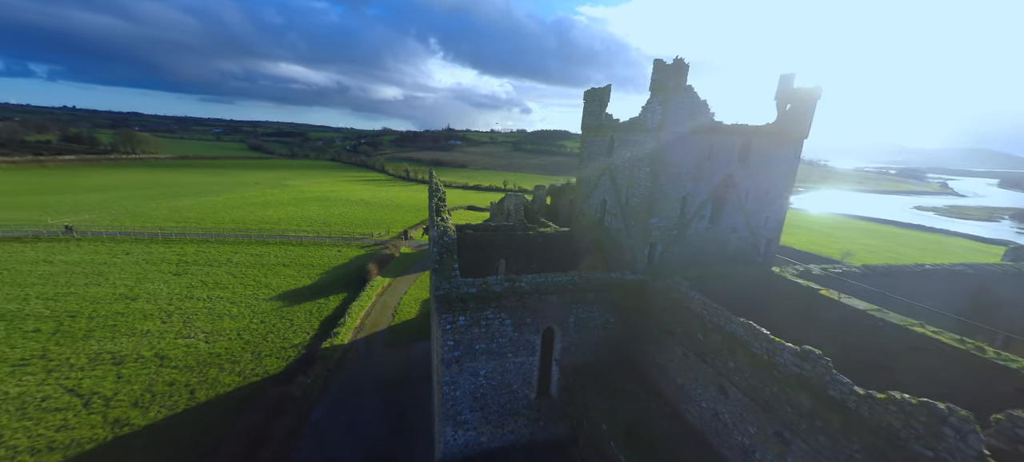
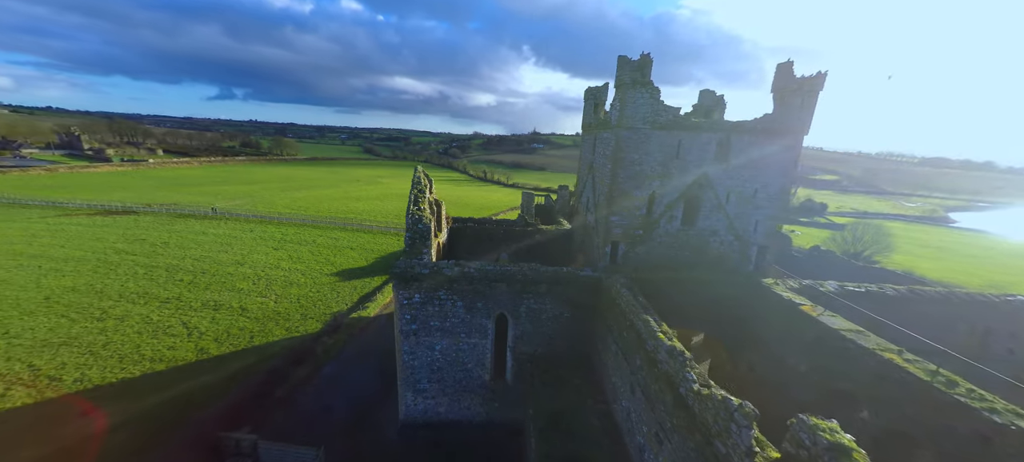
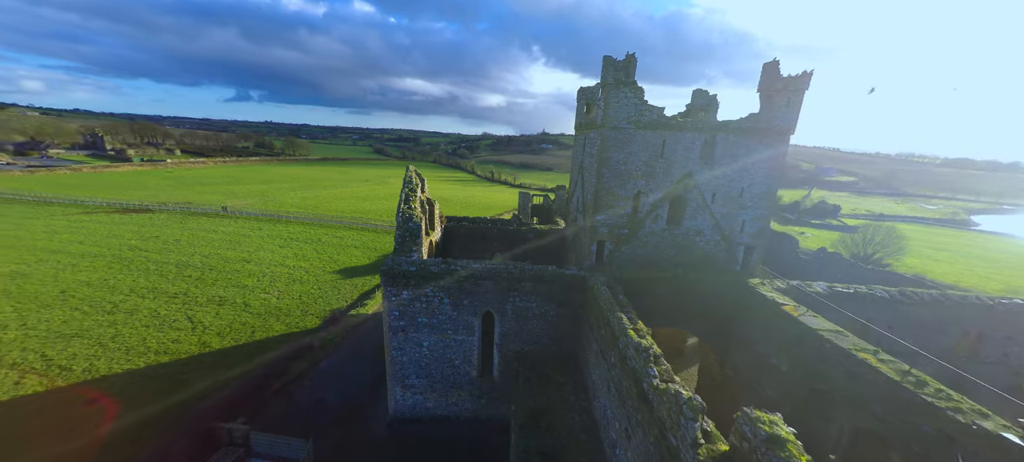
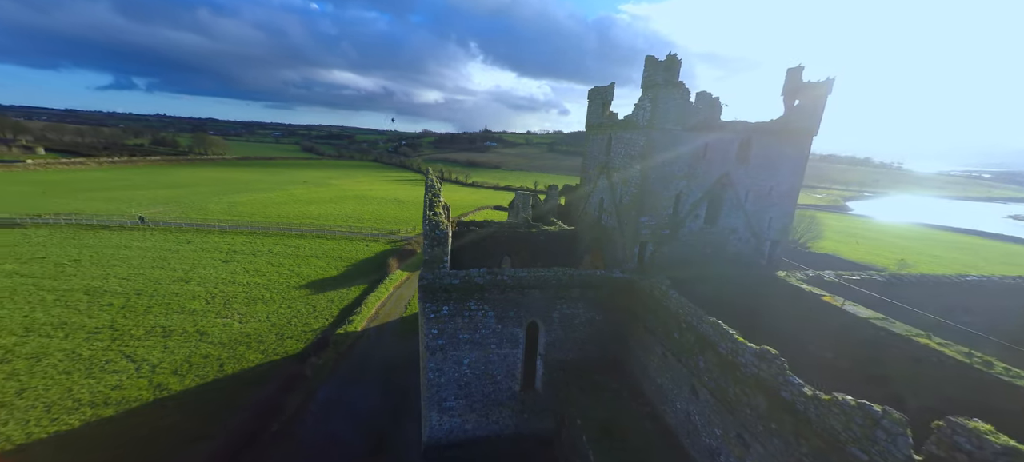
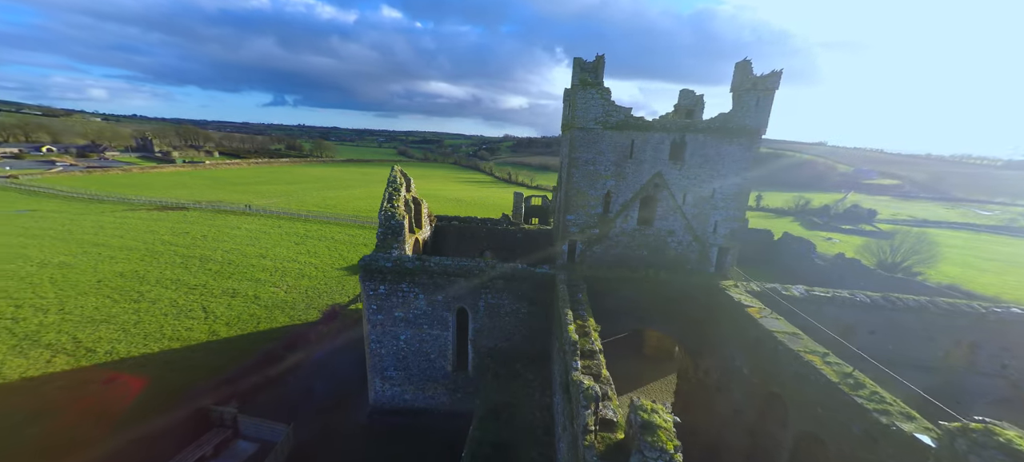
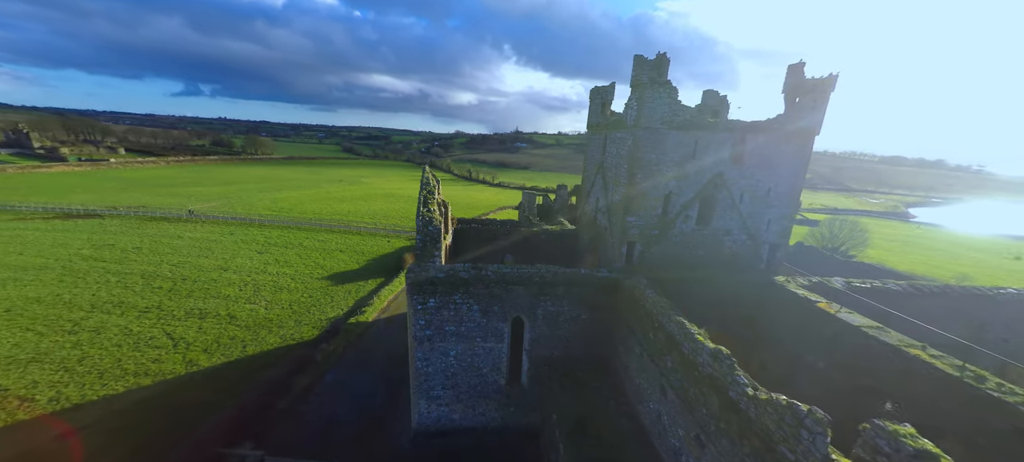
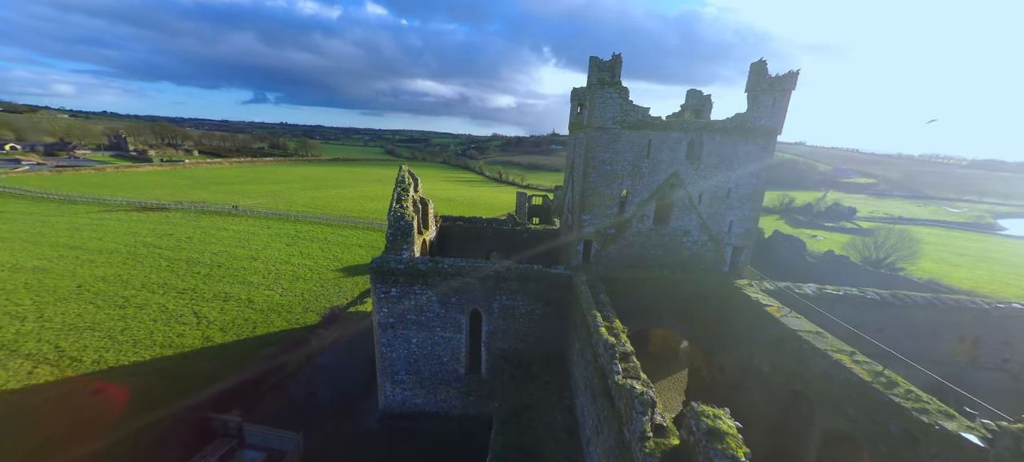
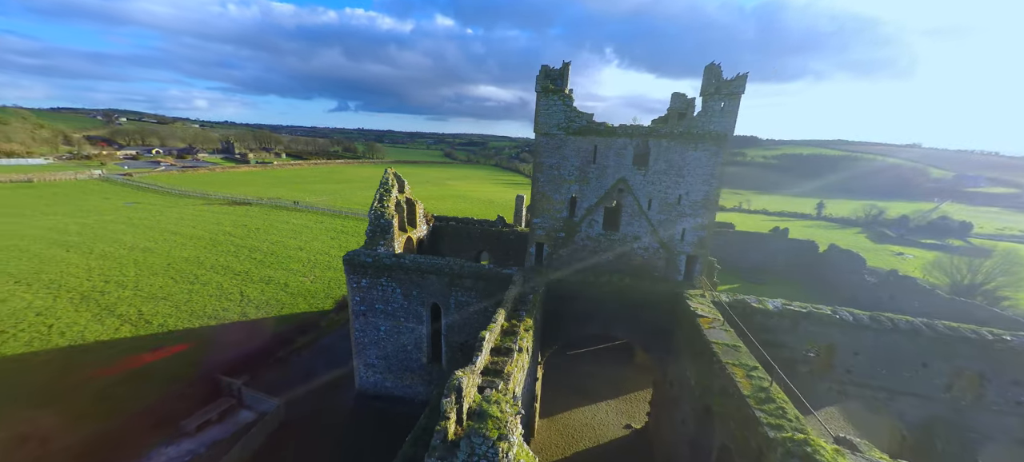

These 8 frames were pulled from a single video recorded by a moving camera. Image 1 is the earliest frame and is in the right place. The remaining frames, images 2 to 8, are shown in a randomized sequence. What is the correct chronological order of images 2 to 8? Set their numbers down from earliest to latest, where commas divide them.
4, 6, 2, 3, 7, 5, 8
